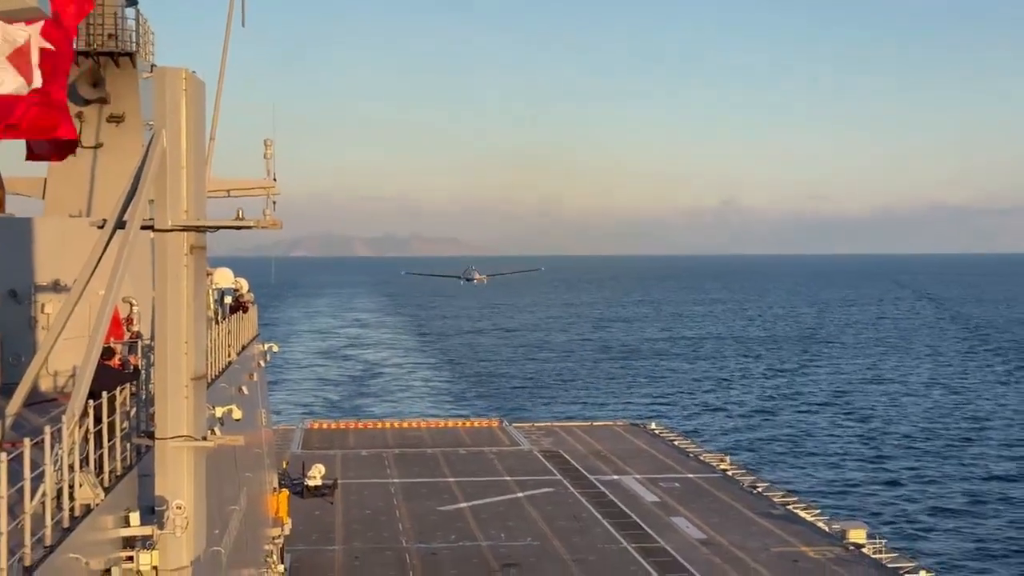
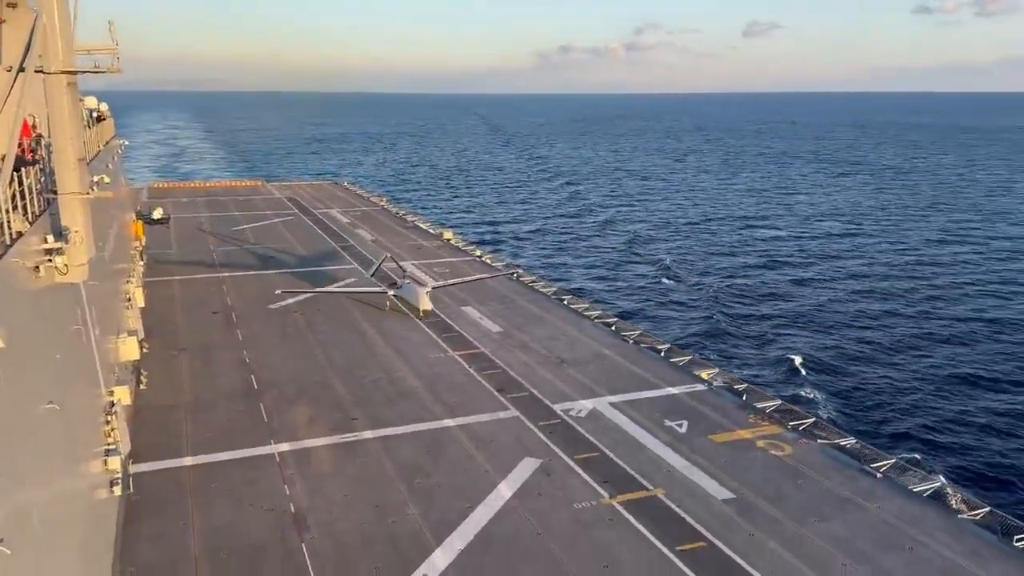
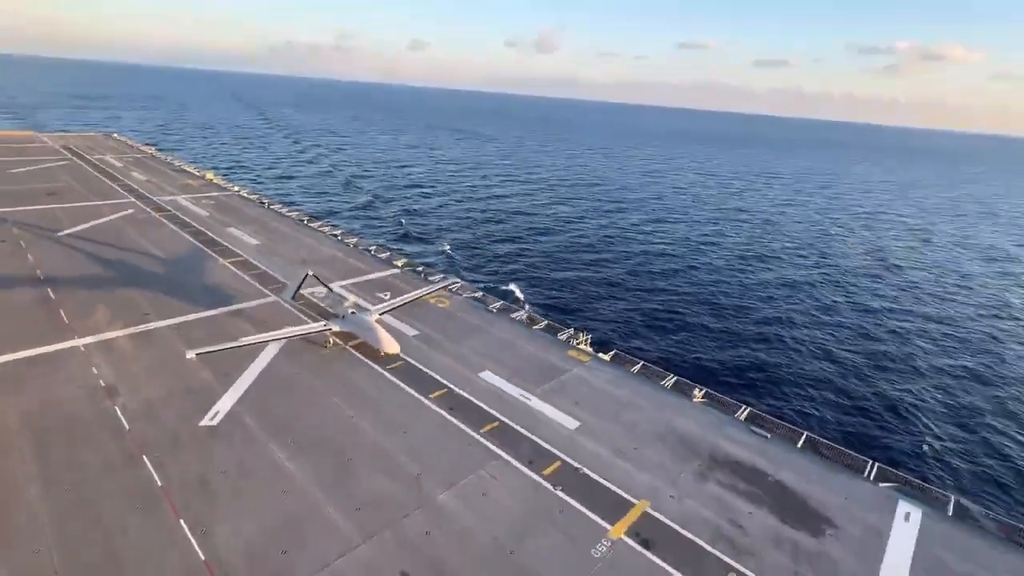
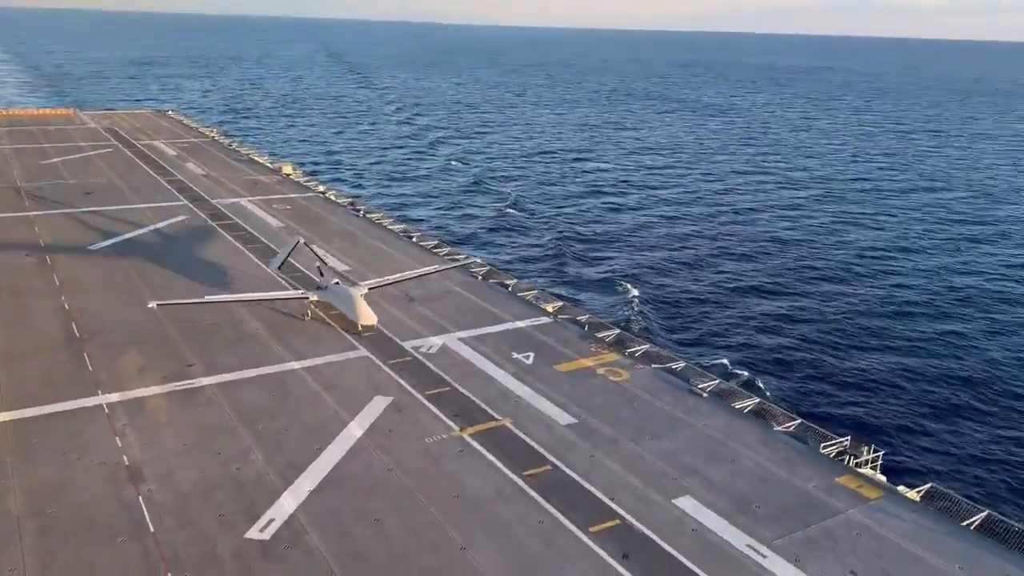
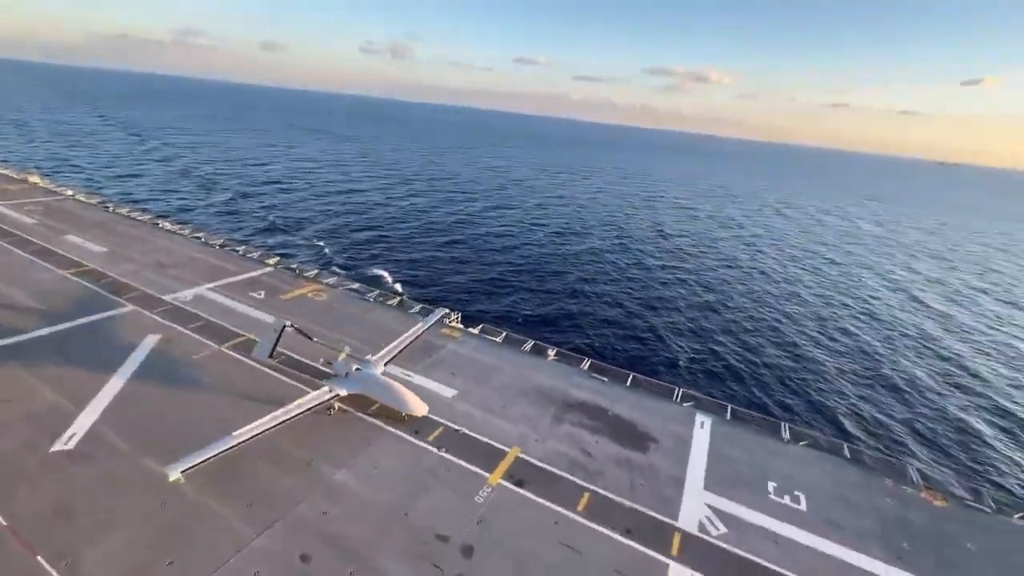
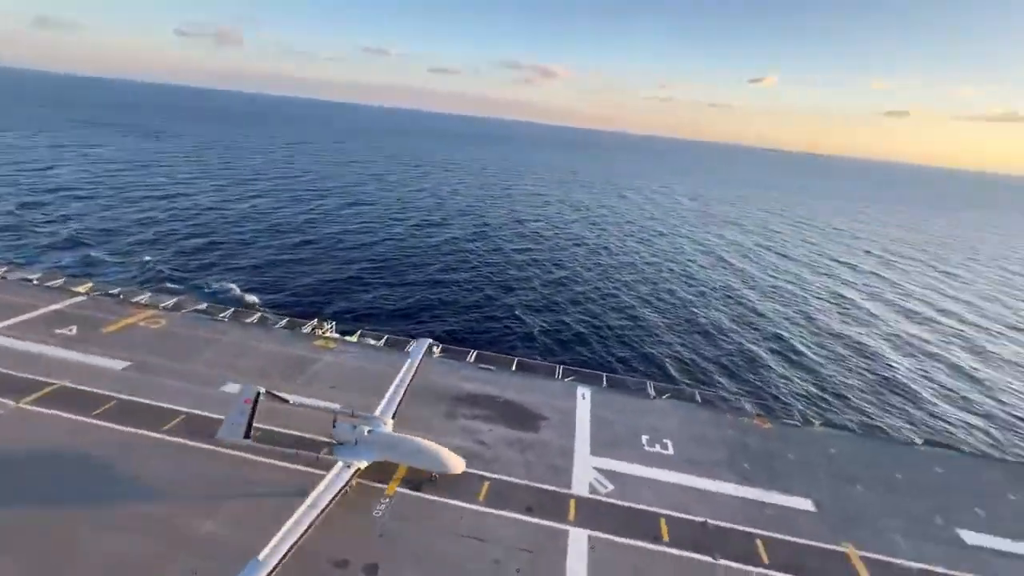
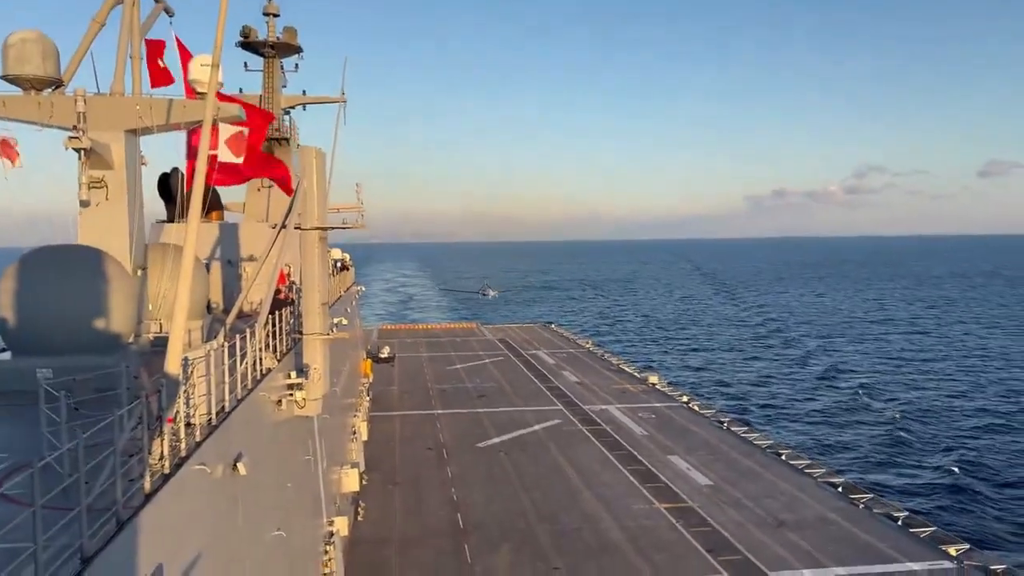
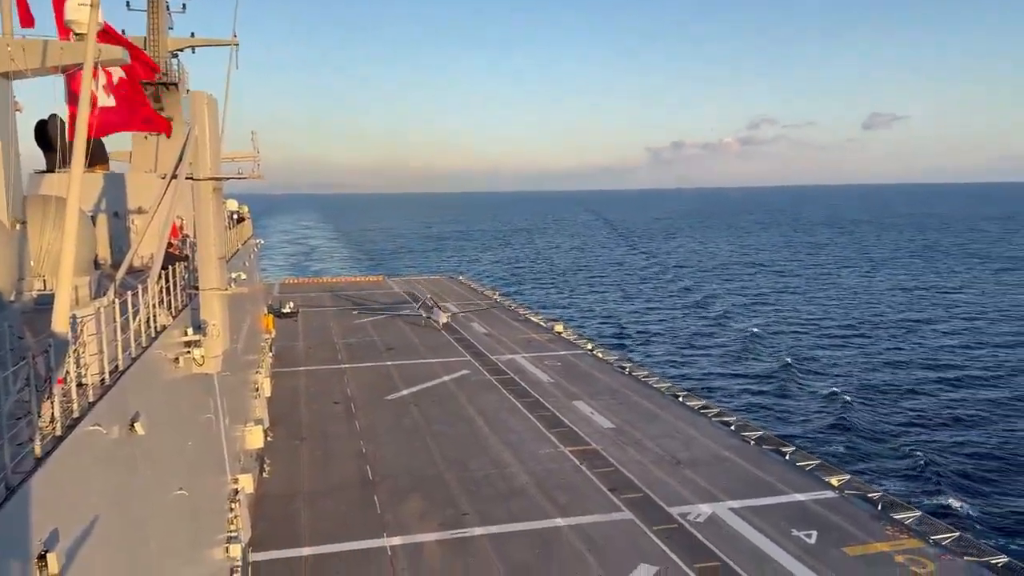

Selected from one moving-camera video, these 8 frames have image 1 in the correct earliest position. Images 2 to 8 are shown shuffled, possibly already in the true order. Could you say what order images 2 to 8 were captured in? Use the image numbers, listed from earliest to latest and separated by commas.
7, 8, 2, 4, 3, 5, 6
